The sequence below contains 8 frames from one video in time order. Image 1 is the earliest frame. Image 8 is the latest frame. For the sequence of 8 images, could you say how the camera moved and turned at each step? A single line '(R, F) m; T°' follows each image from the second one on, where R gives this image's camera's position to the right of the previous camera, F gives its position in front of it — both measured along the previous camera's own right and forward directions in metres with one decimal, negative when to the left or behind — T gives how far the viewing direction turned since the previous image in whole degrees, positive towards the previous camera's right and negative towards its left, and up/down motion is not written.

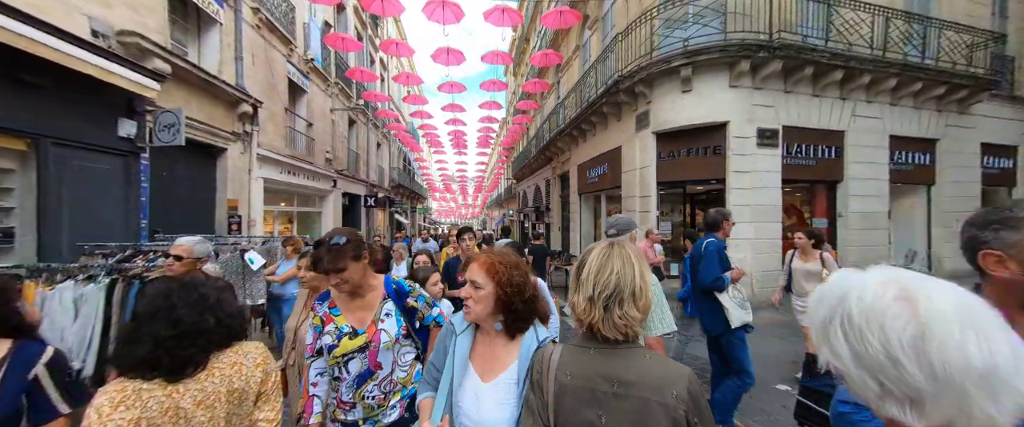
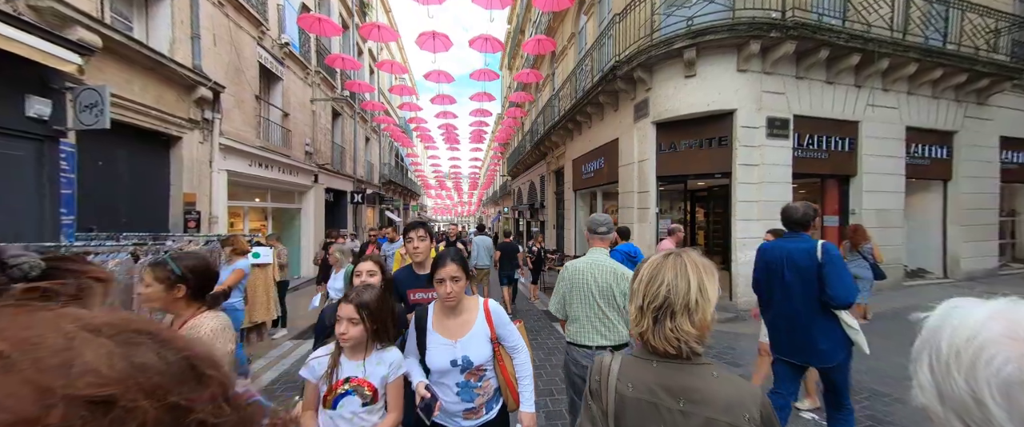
(+0.2, +0.6) m; +1°
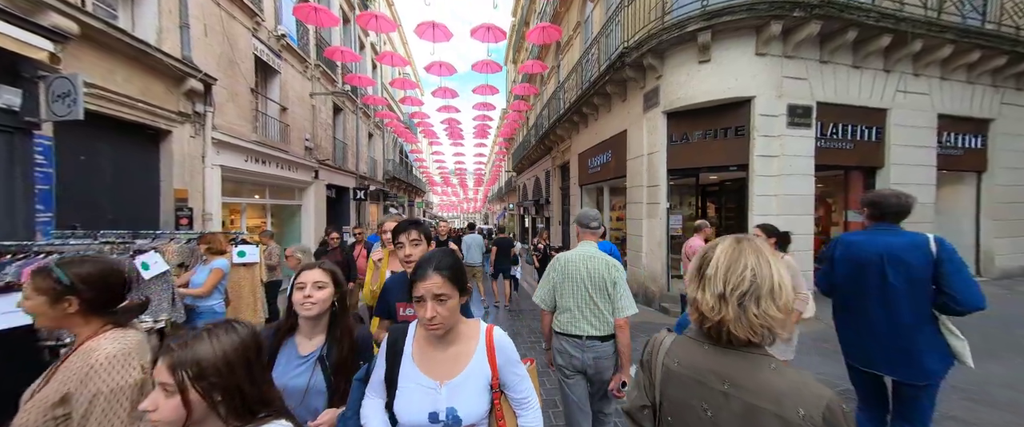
(+0.1, +0.3) m; -1°
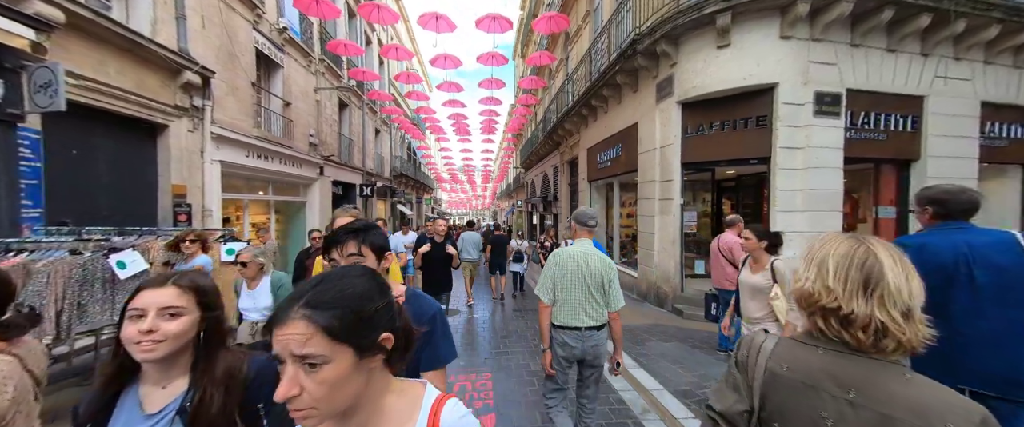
(+0.1, +0.3) m; -2°
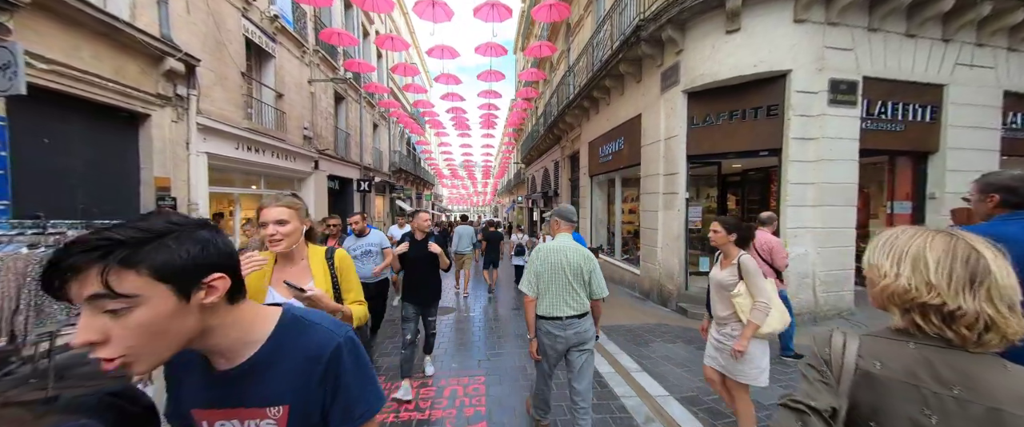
(+0.1, +0.3) m; 0°
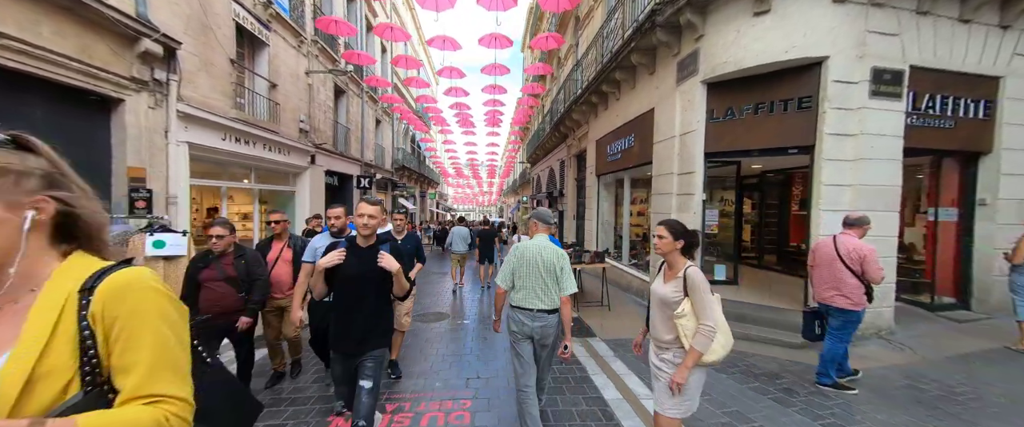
(+0.1, +0.5) m; -1°
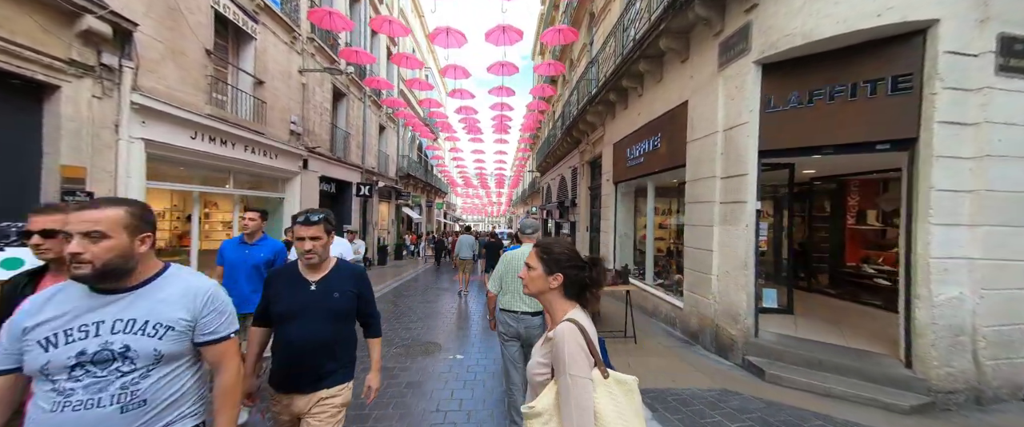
(+0.1, +1.0) m; -2°
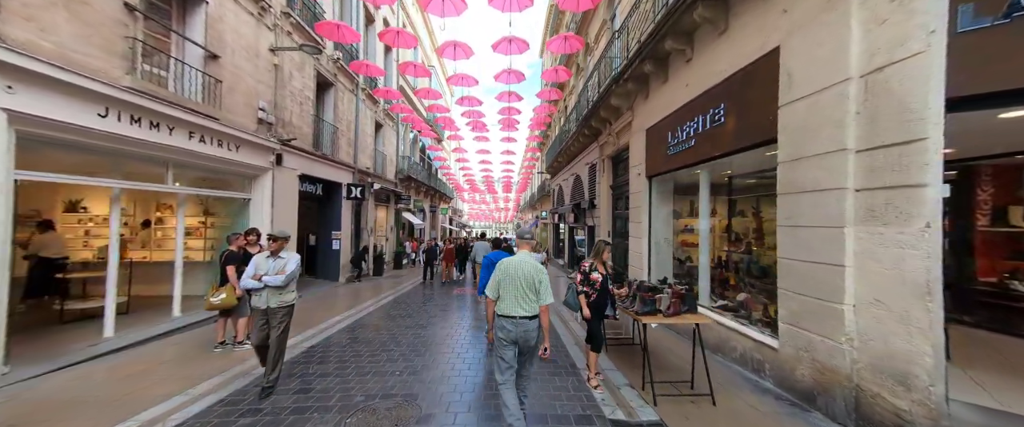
(-0.1, +1.7) m; -1°
